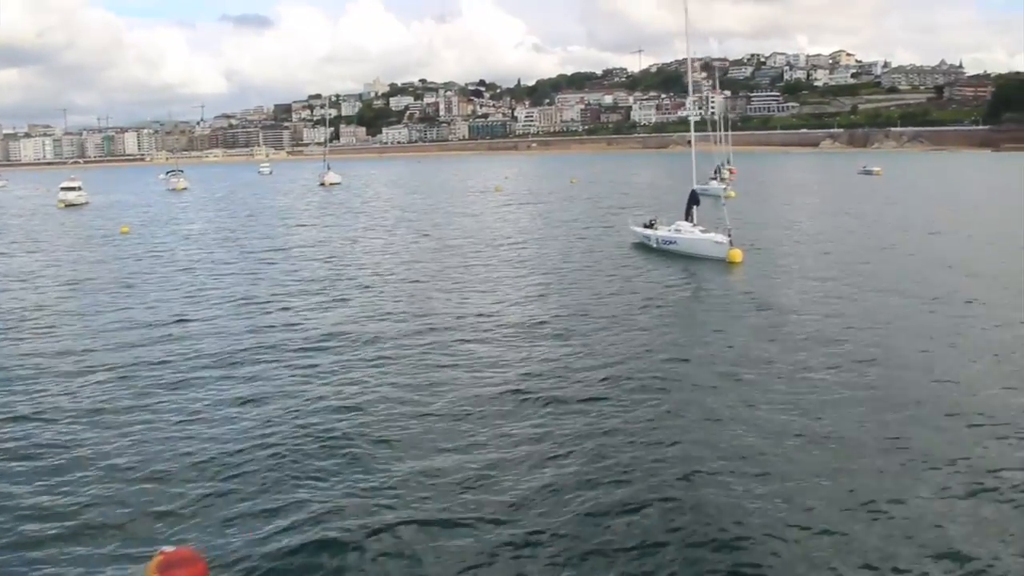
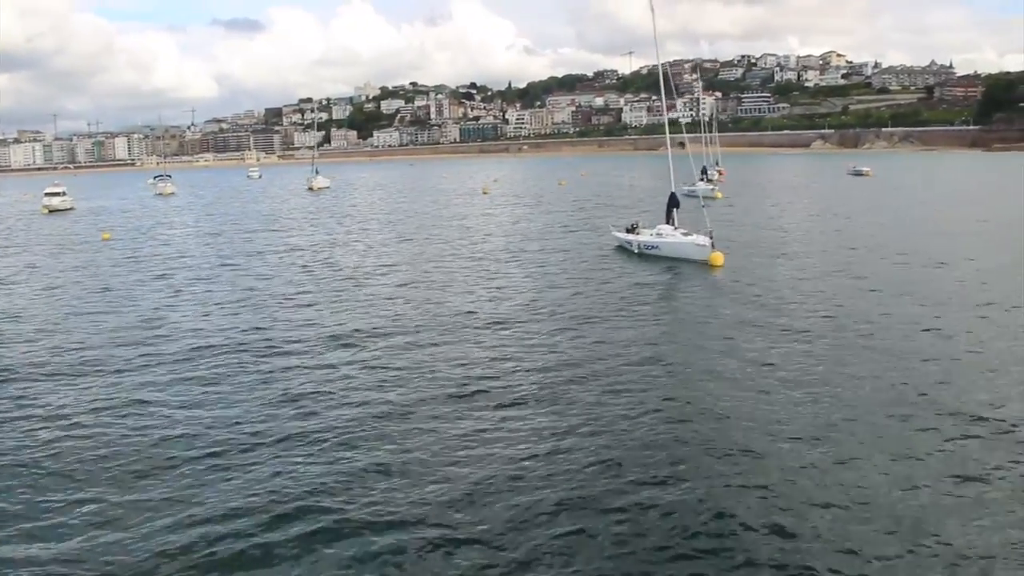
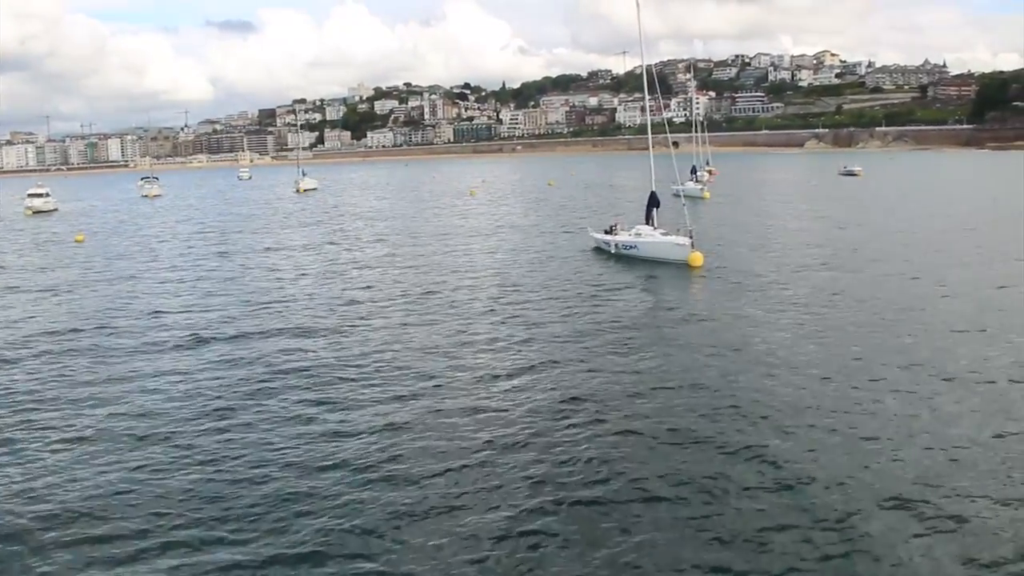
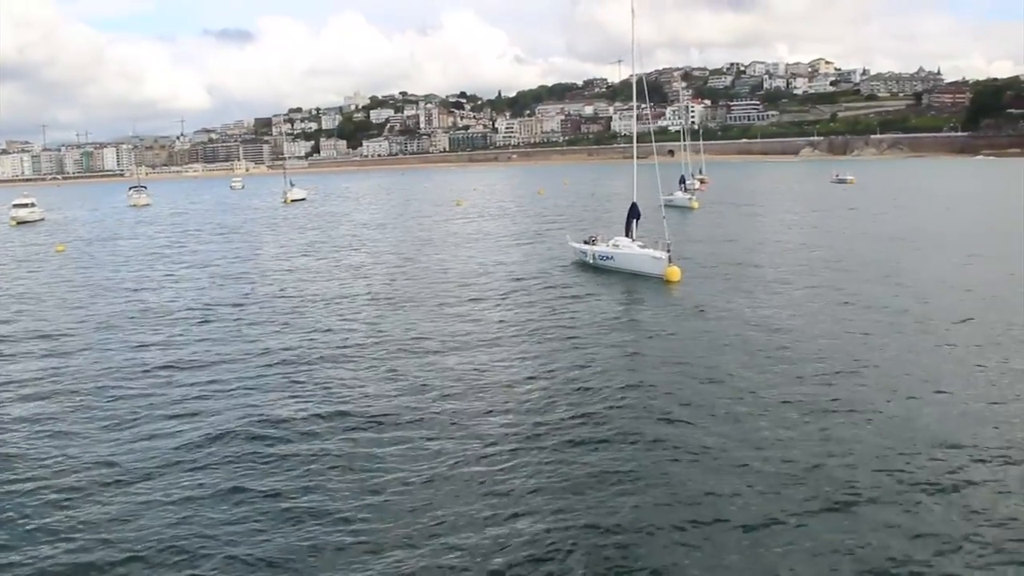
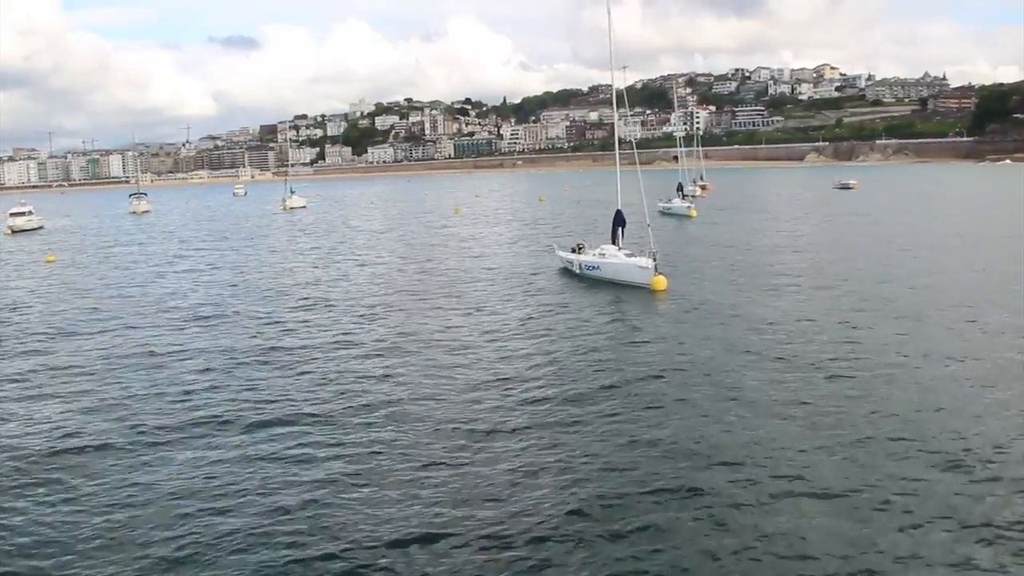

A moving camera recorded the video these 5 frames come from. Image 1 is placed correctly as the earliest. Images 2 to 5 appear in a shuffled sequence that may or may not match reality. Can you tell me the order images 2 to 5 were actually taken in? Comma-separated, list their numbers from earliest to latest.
2, 3, 4, 5
